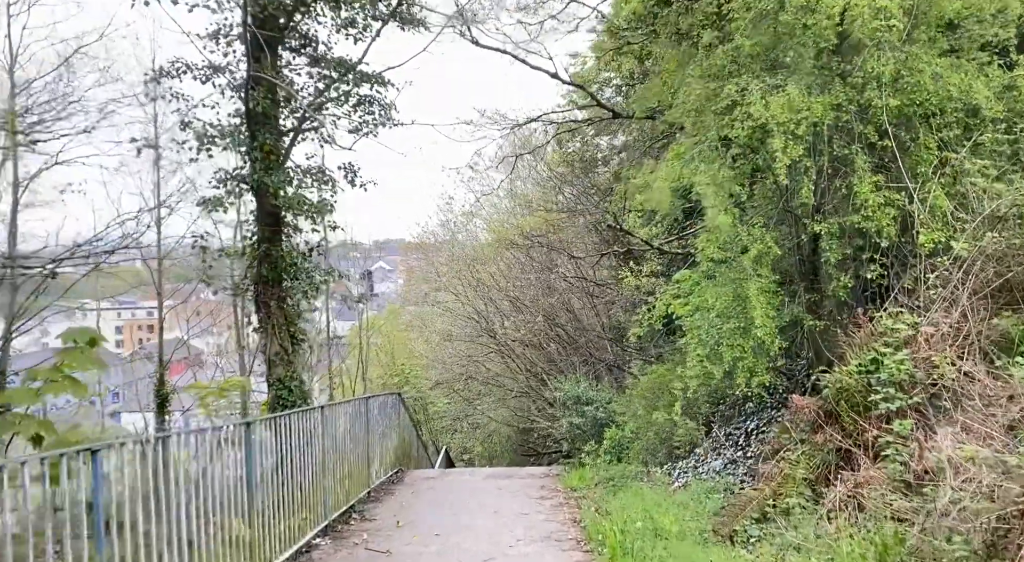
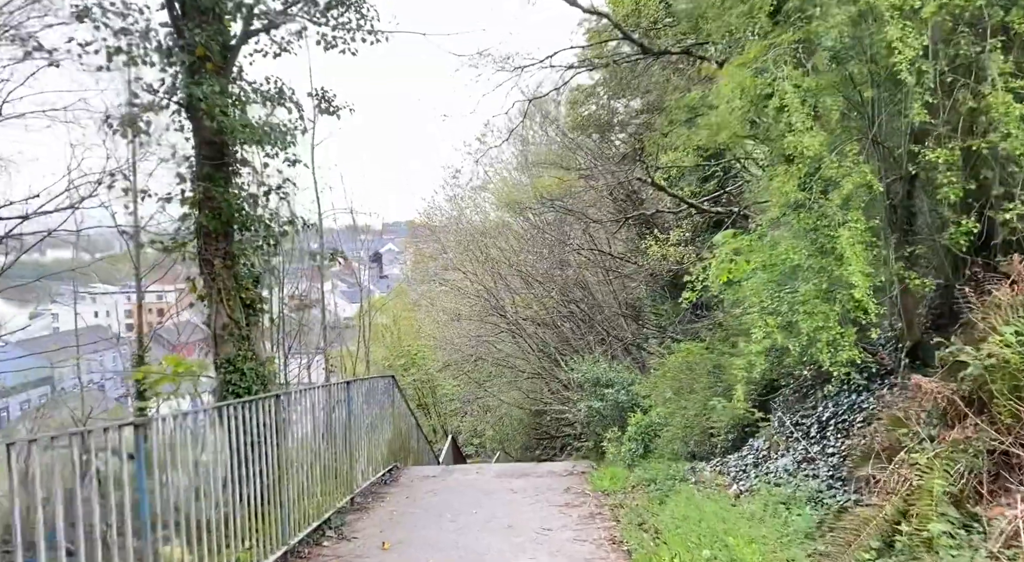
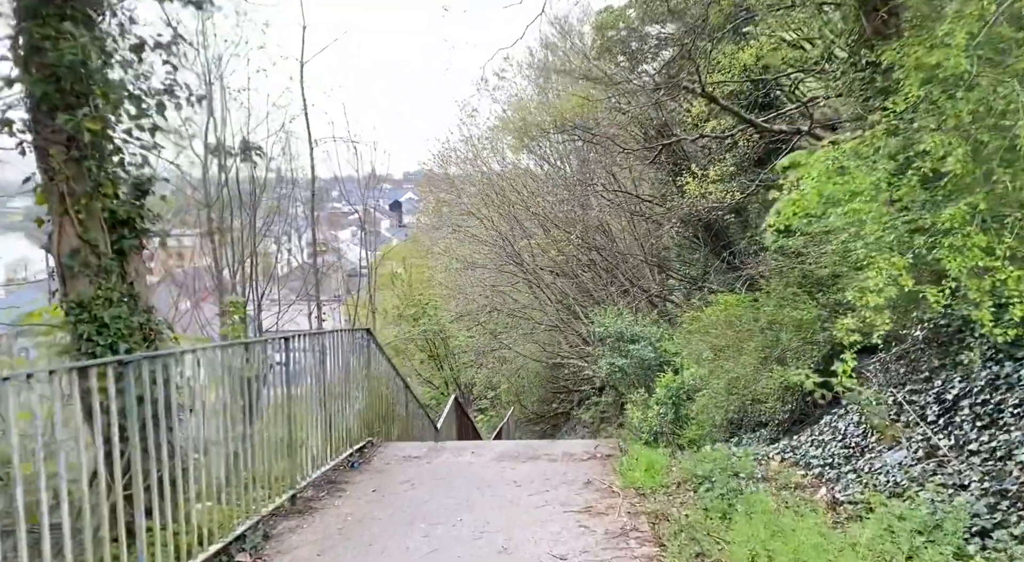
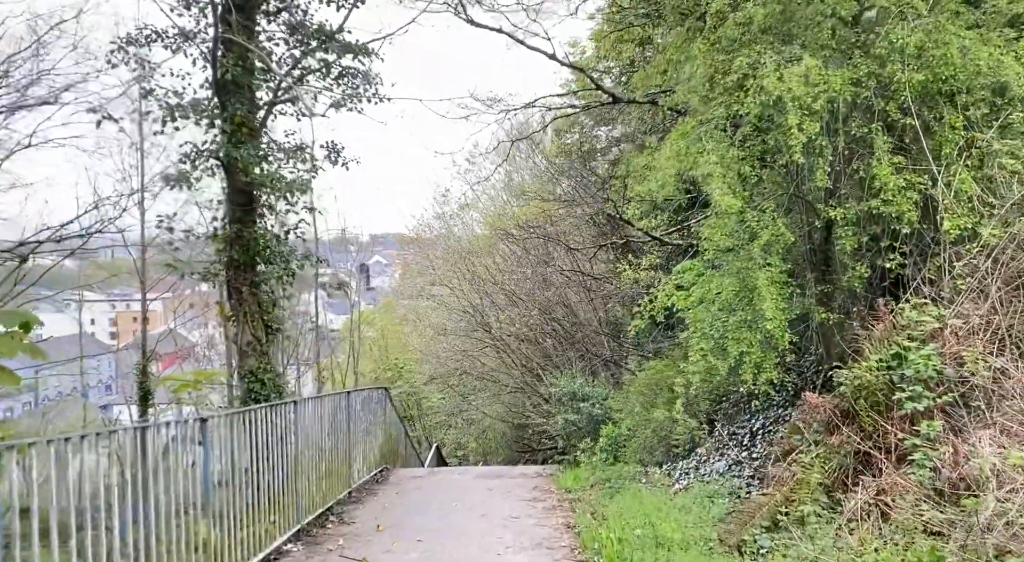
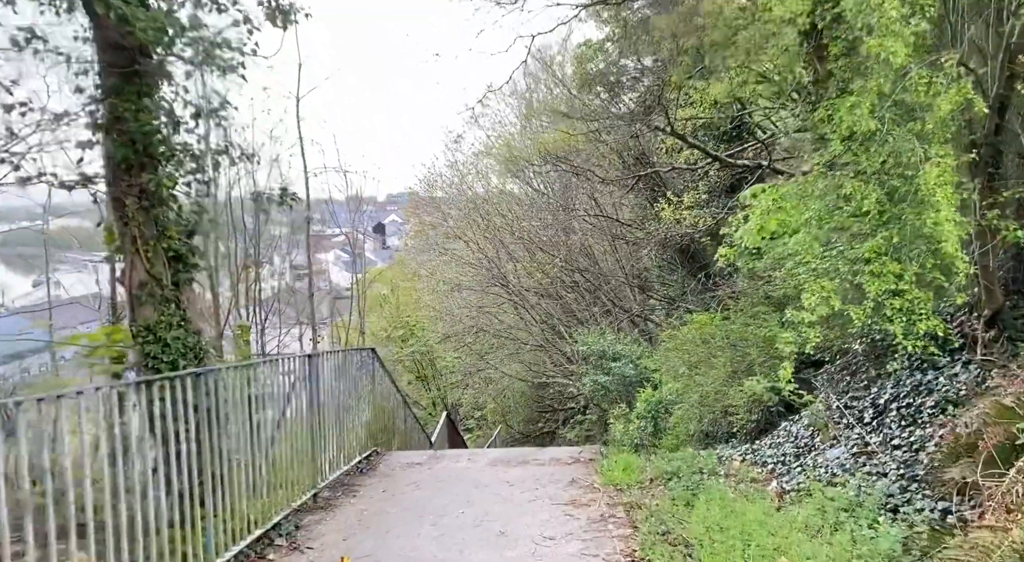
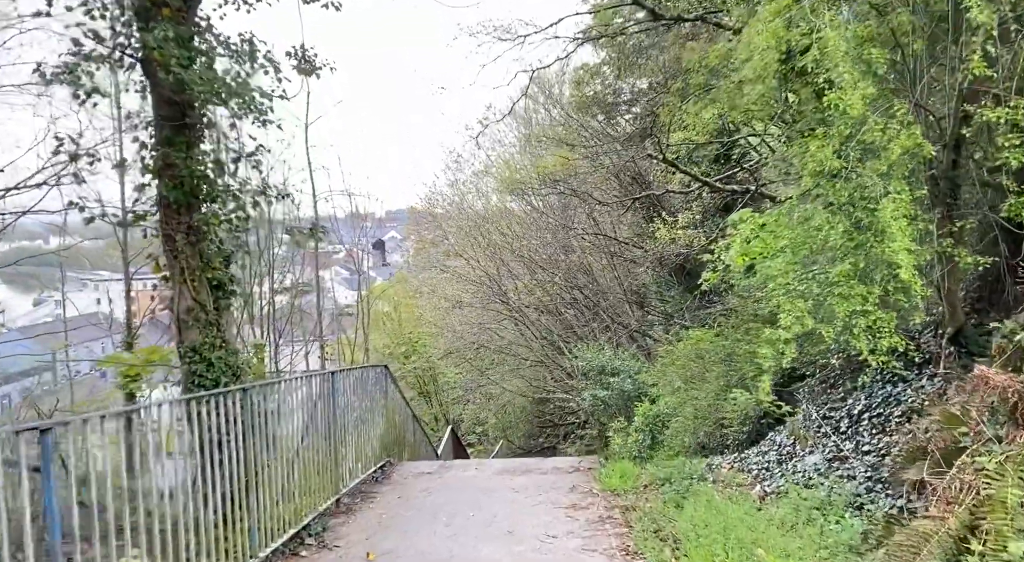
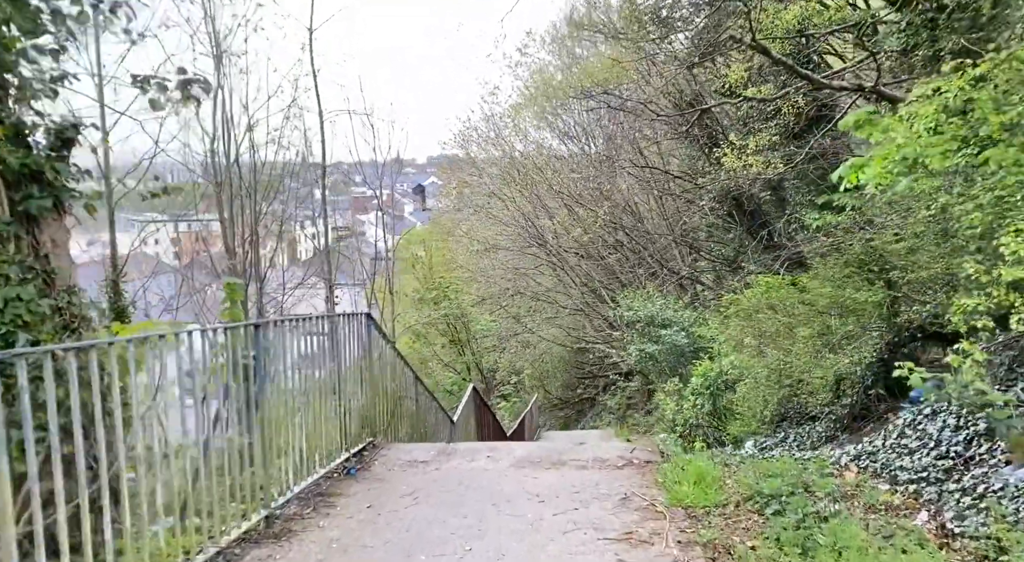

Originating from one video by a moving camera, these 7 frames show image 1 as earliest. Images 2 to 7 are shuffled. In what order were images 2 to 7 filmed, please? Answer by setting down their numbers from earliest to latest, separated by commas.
4, 2, 6, 5, 3, 7
